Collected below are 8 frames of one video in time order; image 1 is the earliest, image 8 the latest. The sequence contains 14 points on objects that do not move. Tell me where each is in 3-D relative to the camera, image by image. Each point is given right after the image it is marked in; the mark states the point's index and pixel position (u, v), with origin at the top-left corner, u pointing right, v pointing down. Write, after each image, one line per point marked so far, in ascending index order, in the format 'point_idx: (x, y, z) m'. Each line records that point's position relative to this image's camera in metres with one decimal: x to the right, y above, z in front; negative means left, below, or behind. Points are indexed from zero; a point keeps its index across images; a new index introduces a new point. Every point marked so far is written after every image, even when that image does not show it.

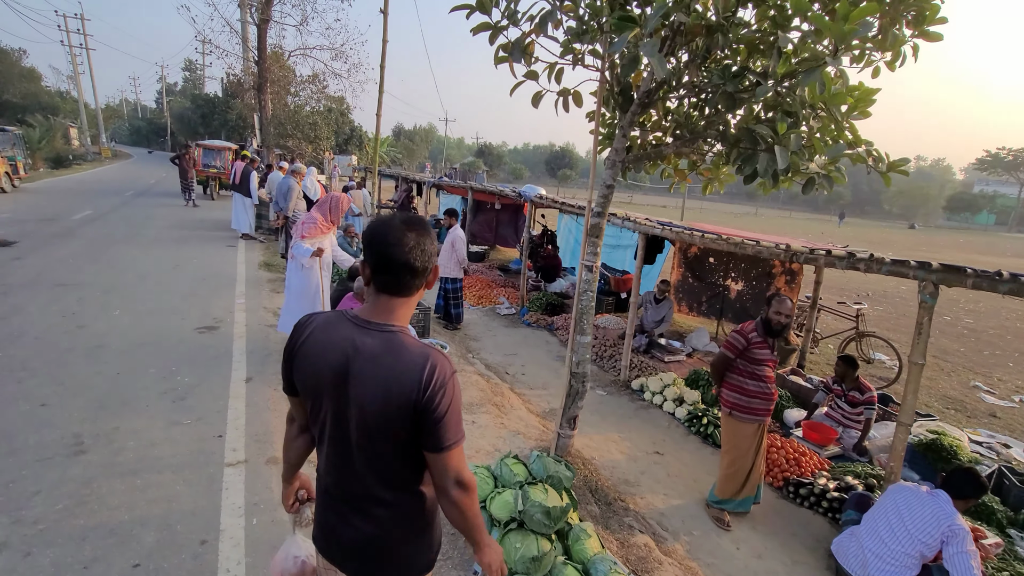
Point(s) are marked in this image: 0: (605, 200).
0: (+0.7, +0.6, +3.5) m
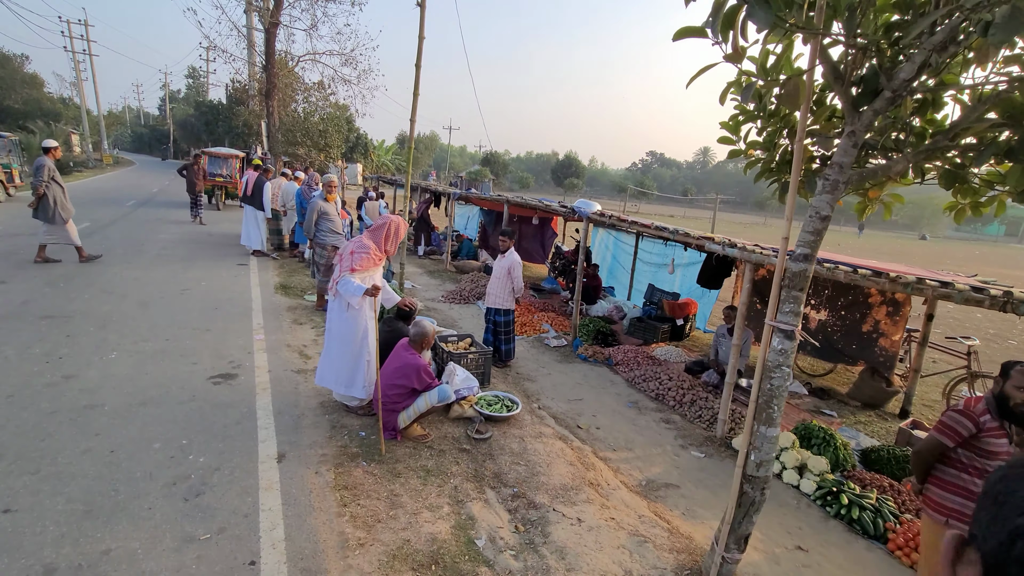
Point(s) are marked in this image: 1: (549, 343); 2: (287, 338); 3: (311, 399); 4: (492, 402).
0: (+1.5, +0.2, +2.4) m
1: (+0.6, -0.9, +8.1) m
2: (-2.8, -0.6, +6.1) m
3: (-1.9, -1.1, +4.6) m
4: (-0.2, -1.1, +4.7) m
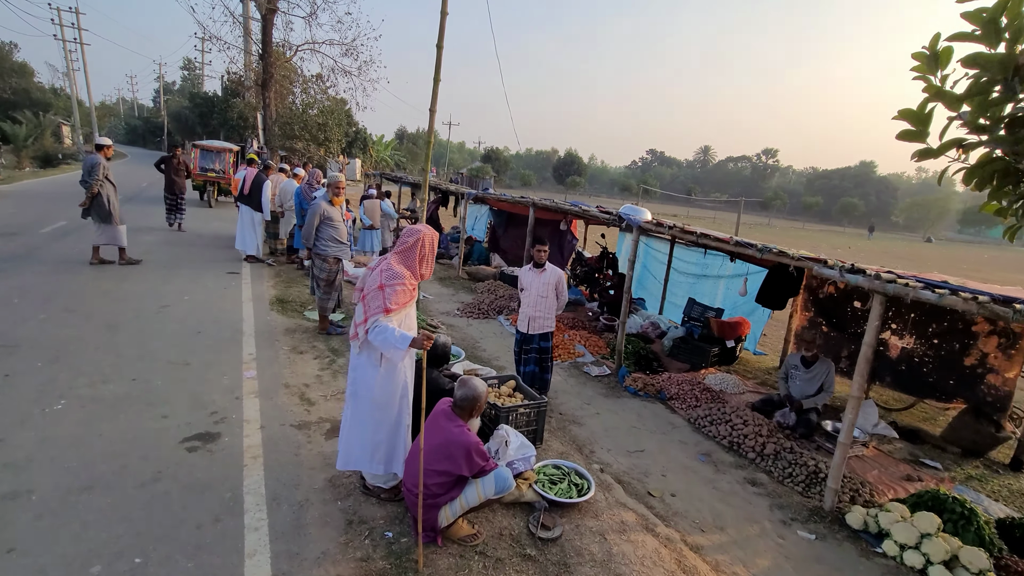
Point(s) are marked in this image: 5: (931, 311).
0: (+2.0, -0.1, +1.3) m
1: (+1.1, -1.2, +7.0) m
2: (-2.3, -0.9, +5.0) m
3: (-1.4, -1.3, +3.5) m
4: (+0.3, -1.4, +3.6) m
5: (+5.5, -0.3, +6.4) m
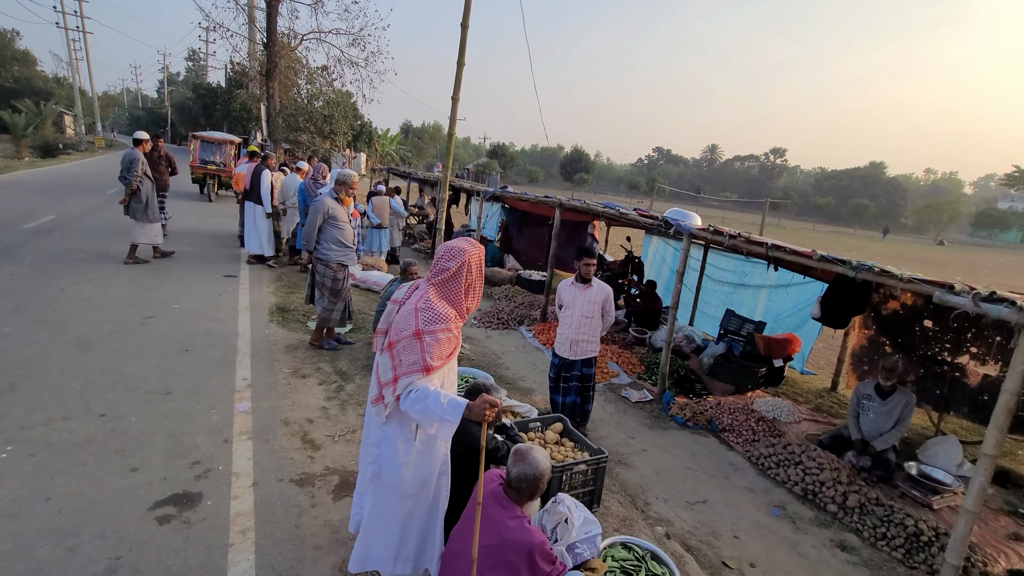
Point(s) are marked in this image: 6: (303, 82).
0: (+2.4, -0.3, +0.5) m
1: (+1.4, -1.4, +6.2) m
2: (-1.9, -1.0, +4.2) m
3: (-1.1, -1.5, +2.7) m
4: (+0.7, -1.6, +2.8) m
5: (+5.8, -0.5, +5.6) m
6: (-8.5, +8.3, +19.7) m
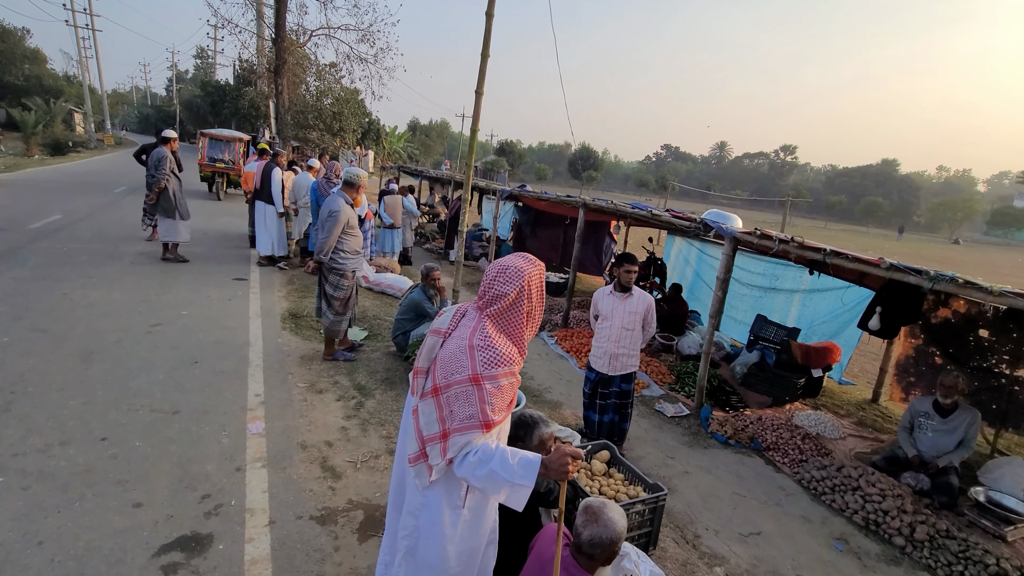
0: (+2.6, -0.4, +0.1) m
1: (+1.8, -1.4, +5.8) m
2: (-1.7, -1.1, +3.8) m
3: (-0.8, -1.6, +2.4) m
4: (+0.9, -1.7, +2.4) m
5: (+6.2, -0.6, +5.1) m
6: (-8.0, +8.3, +19.4) m
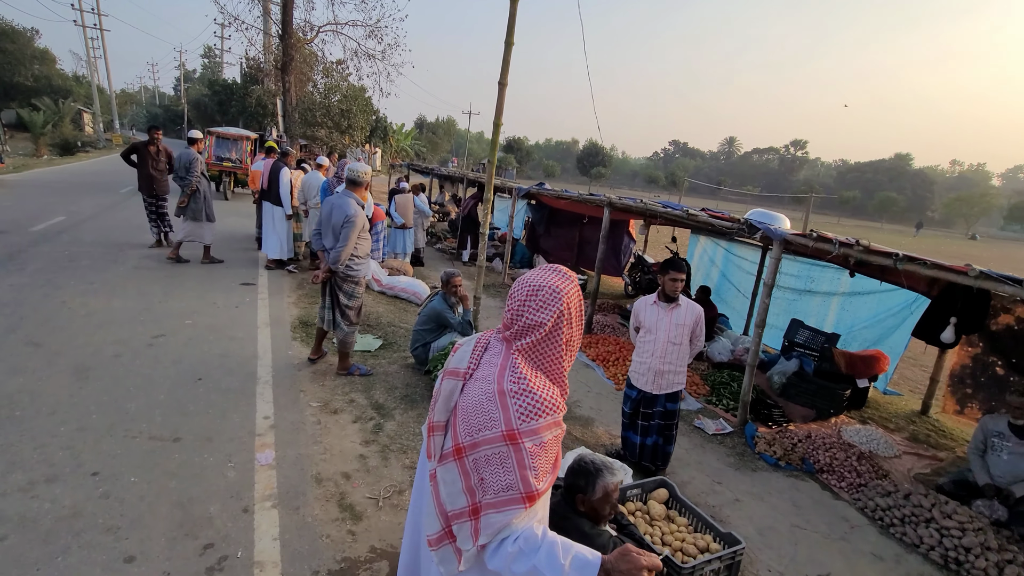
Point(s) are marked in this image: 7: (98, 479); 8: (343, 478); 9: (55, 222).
0: (+2.8, -0.5, -0.4) m
1: (+2.1, -1.5, +5.4) m
2: (-1.4, -1.2, +3.4) m
3: (-0.5, -1.7, +2.0) m
4: (+1.2, -1.8, +2.0) m
5: (+6.4, -0.7, +4.6) m
6: (-7.5, +8.2, +19.1) m
7: (-2.5, -1.2, +3.0) m
8: (-1.1, -1.3, +3.3) m
9: (-9.5, +1.4, +10.2) m
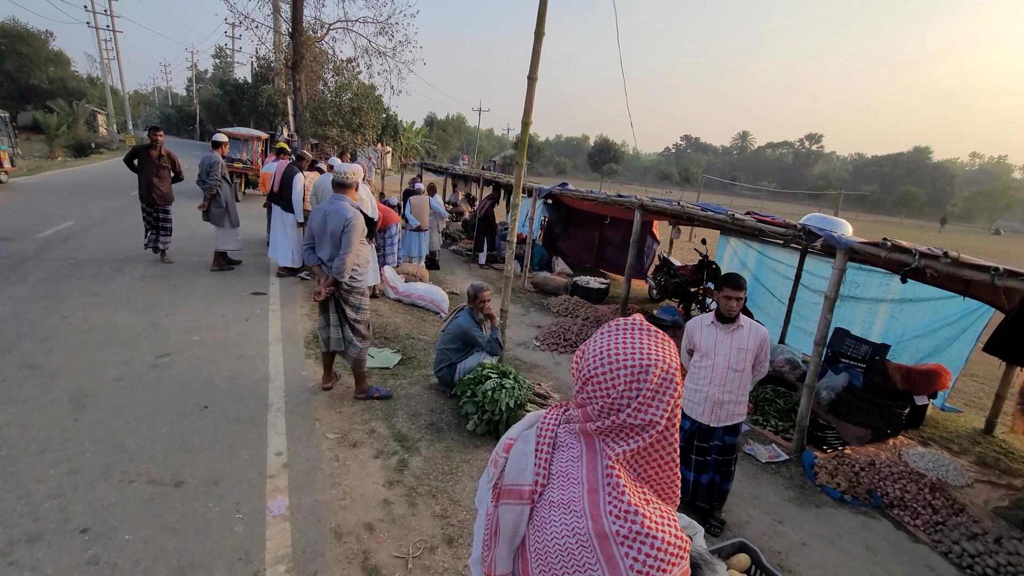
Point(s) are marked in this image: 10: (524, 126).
0: (+3.0, -0.7, -0.9) m
1: (+2.4, -1.6, +4.9) m
2: (-1.1, -1.4, +3.0) m
3: (-0.3, -1.8, +1.6) m
4: (+1.4, -1.9, +1.5) m
5: (+6.7, -0.8, +4.1) m
6: (-7.0, +8.2, +18.7) m
7: (-2.3, -1.3, +2.6) m
8: (-0.9, -1.4, +2.9) m
9: (-9.1, +1.2, +9.9) m
10: (+0.1, +1.6, +4.9) m
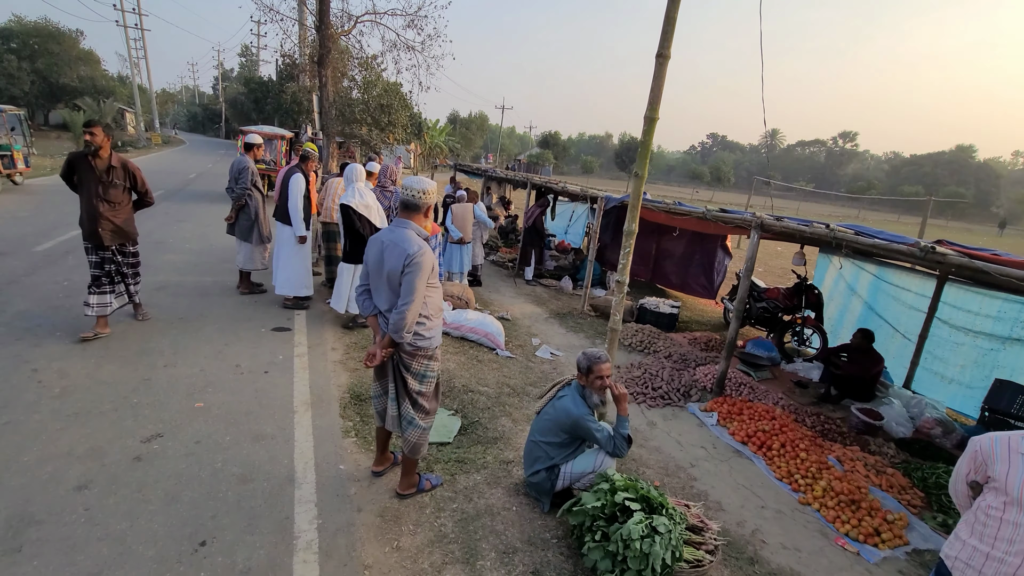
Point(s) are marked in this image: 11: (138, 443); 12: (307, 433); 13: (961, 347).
0: (+3.7, -1.2, -2.4) m
1: (+3.2, -2.1, +3.4) m
2: (-0.3, -1.8, +1.7) m
3: (+0.4, -2.3, +0.2) m
4: (+2.1, -2.4, +0.1) m
5: (+7.5, -1.3, +2.4) m
6: (-5.5, +7.8, +17.5) m
7: (-1.5, -1.7, +1.3) m
8: (-0.1, -1.9, +1.5) m
9: (-8.1, +0.9, +8.8) m
10: (+1.0, +1.2, +3.4) m
11: (-2.6, -1.1, +3.4) m
12: (-1.6, -1.1, +3.8) m
13: (+6.0, -0.8, +6.6) m
